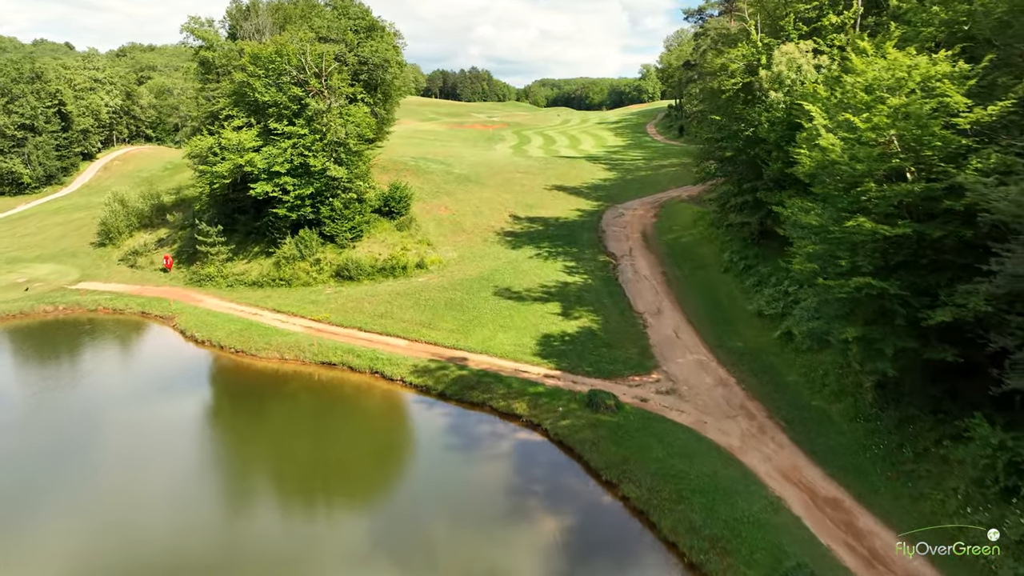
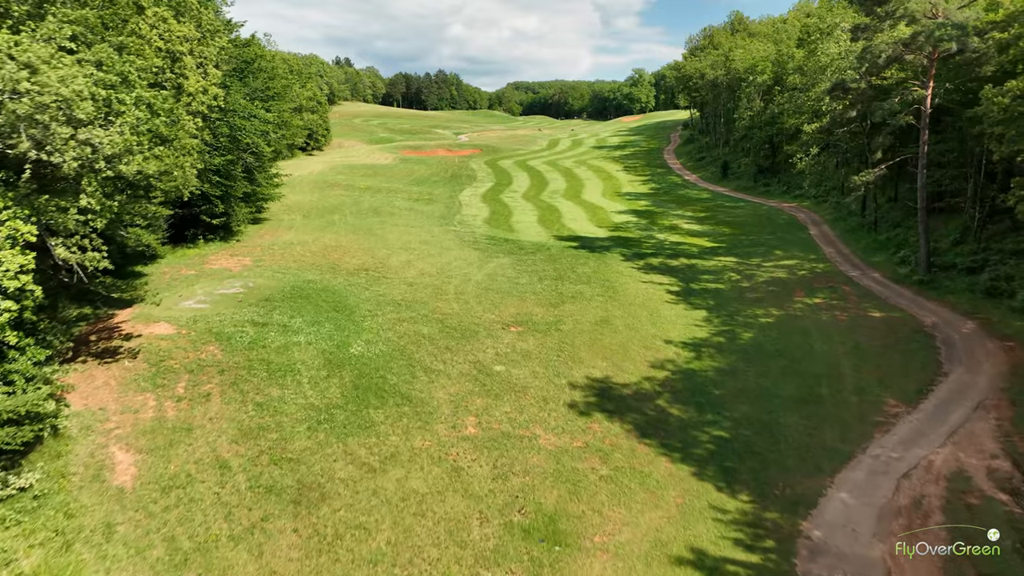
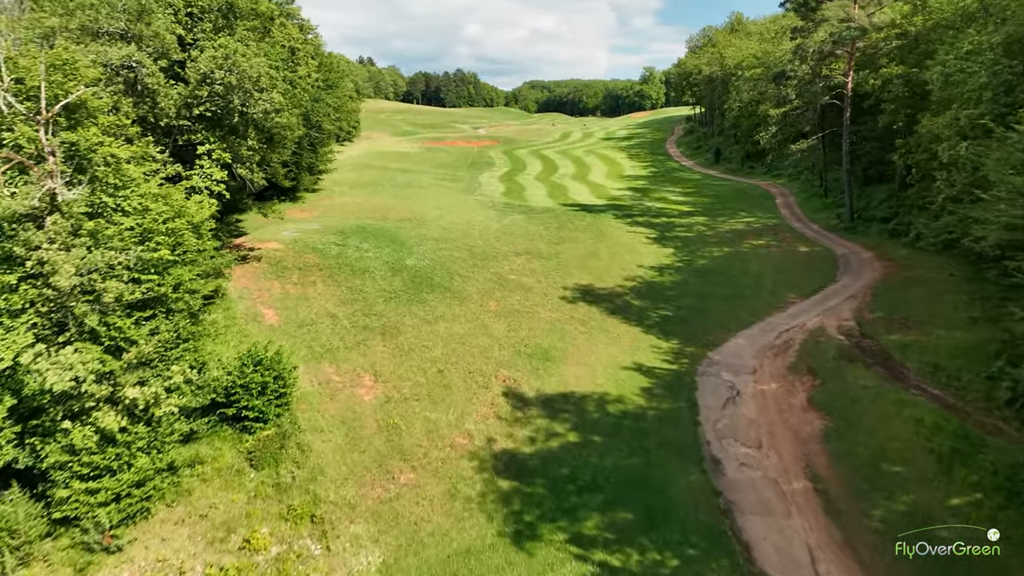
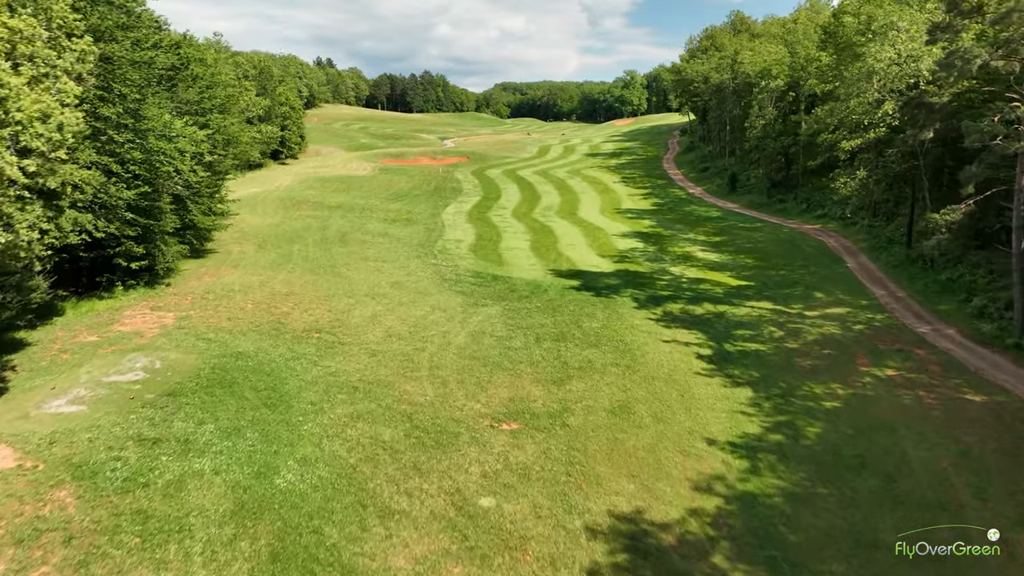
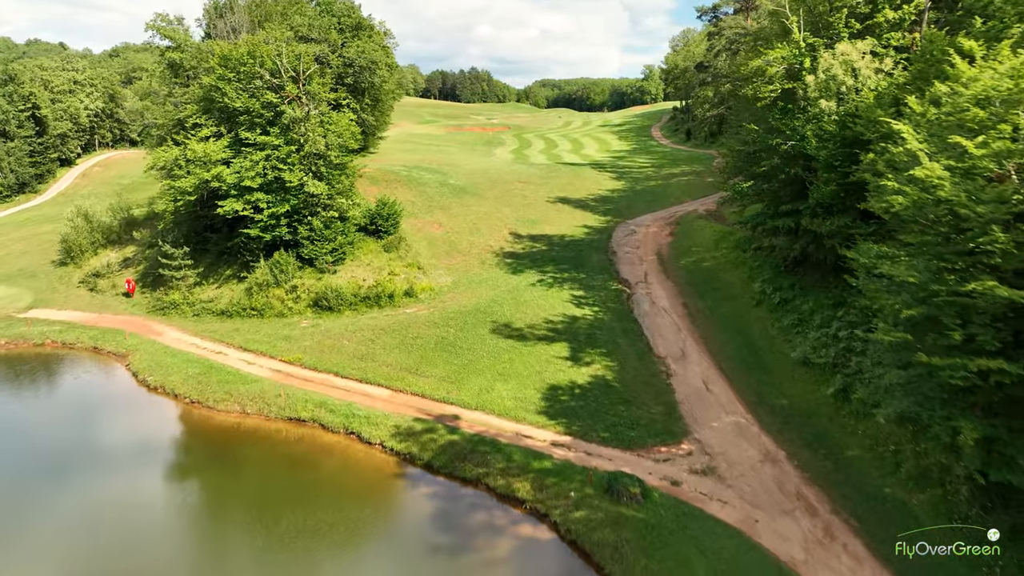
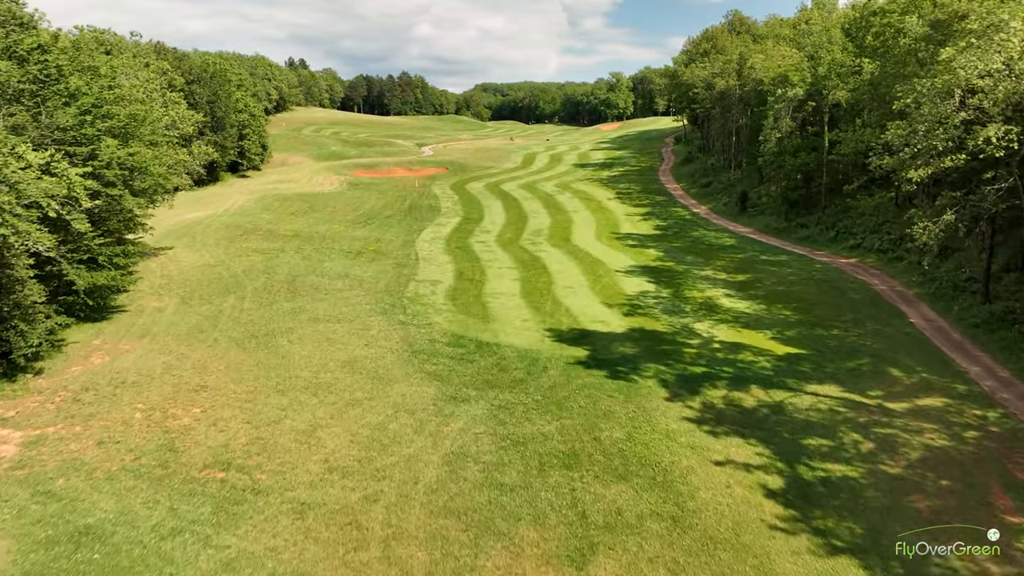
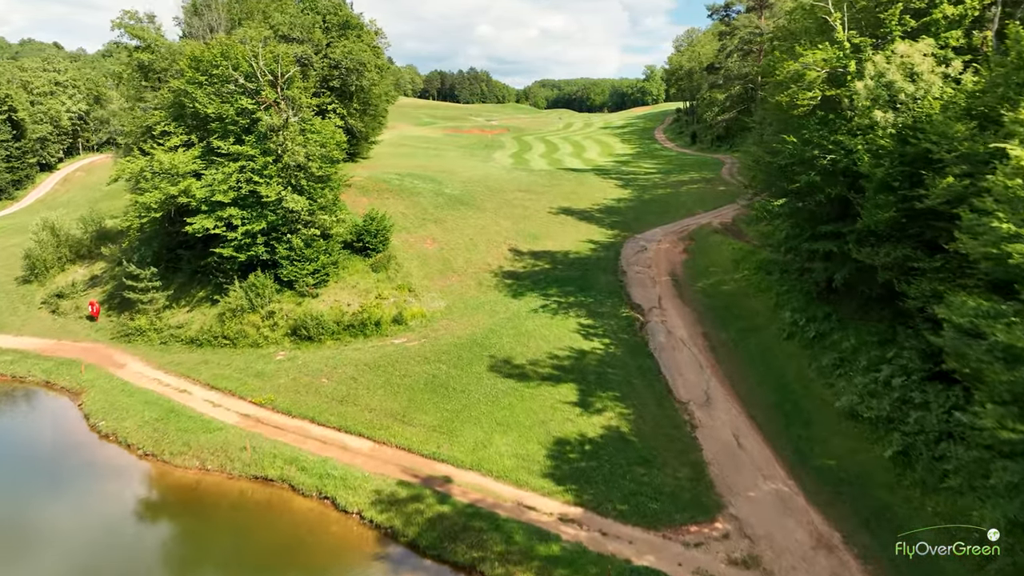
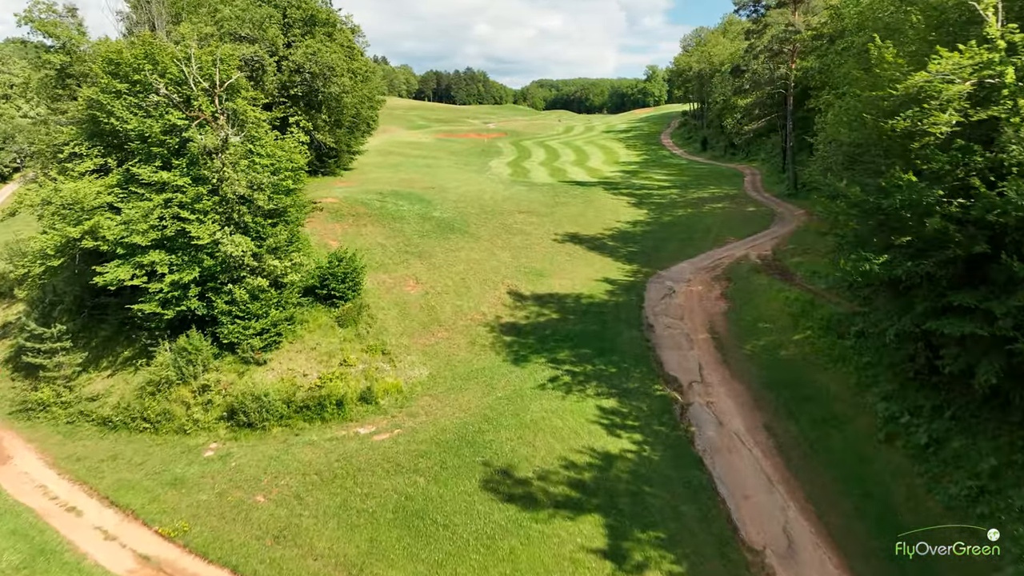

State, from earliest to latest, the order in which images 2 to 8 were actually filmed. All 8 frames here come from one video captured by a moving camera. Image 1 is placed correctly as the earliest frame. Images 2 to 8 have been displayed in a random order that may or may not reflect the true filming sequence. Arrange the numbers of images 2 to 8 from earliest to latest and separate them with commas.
5, 7, 8, 3, 2, 4, 6
